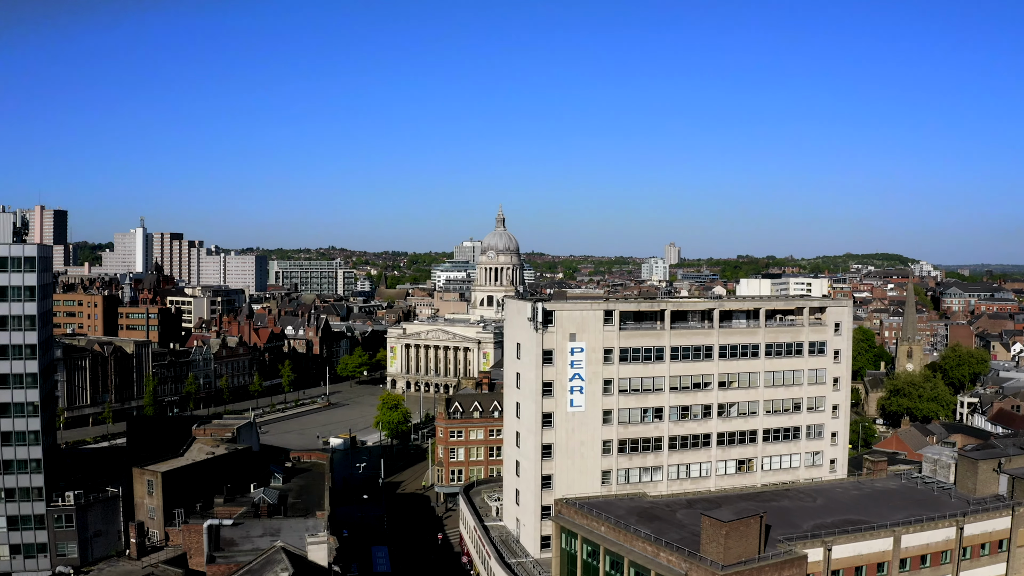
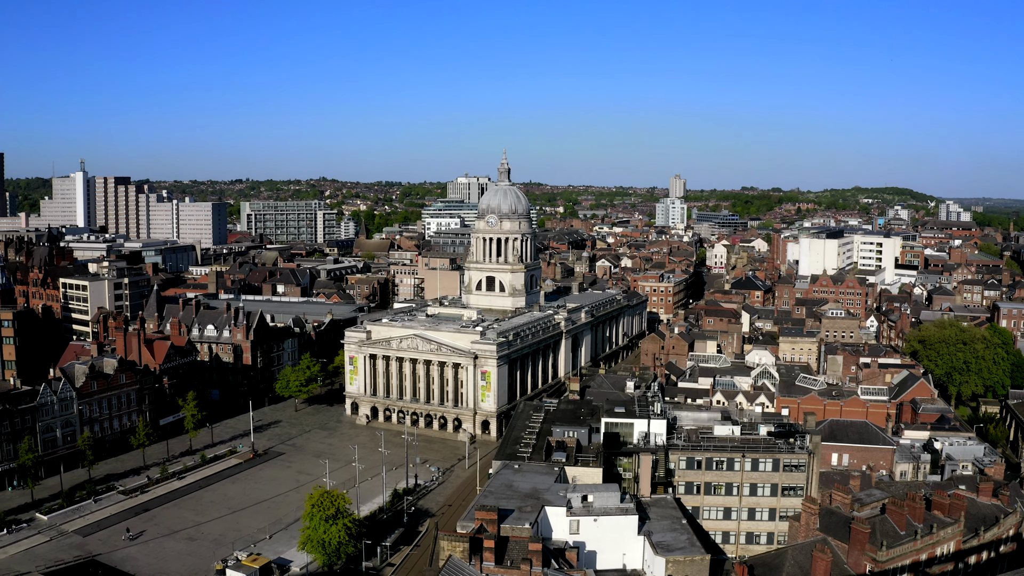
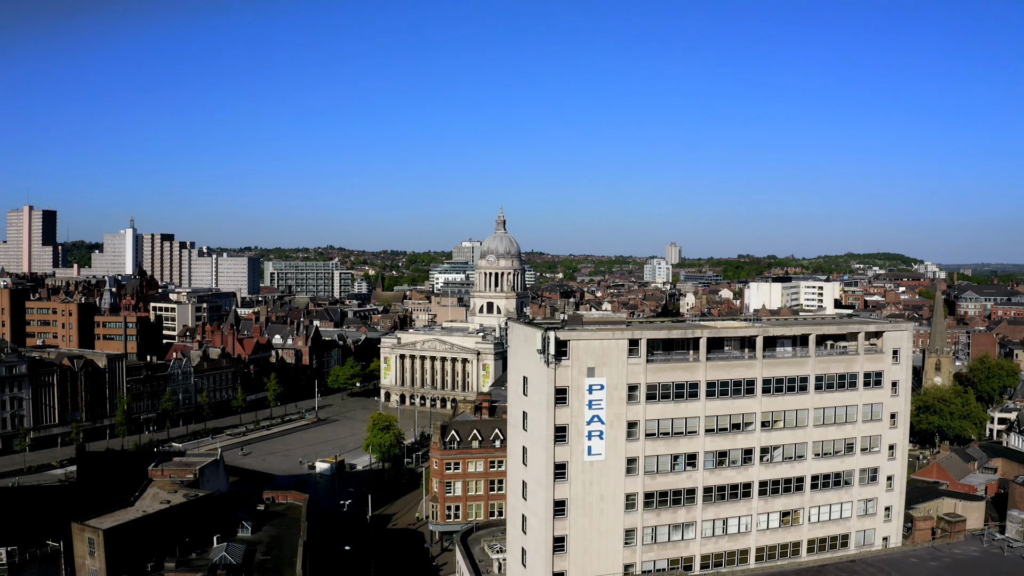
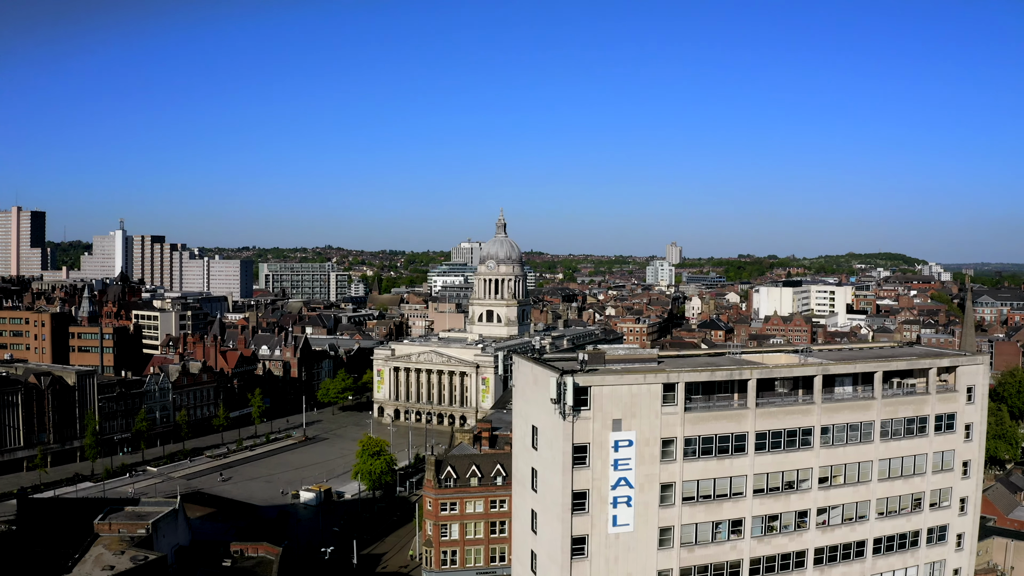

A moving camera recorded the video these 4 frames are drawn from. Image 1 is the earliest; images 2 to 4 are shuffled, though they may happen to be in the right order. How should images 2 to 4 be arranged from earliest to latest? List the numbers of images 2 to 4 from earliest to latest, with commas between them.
3, 4, 2
